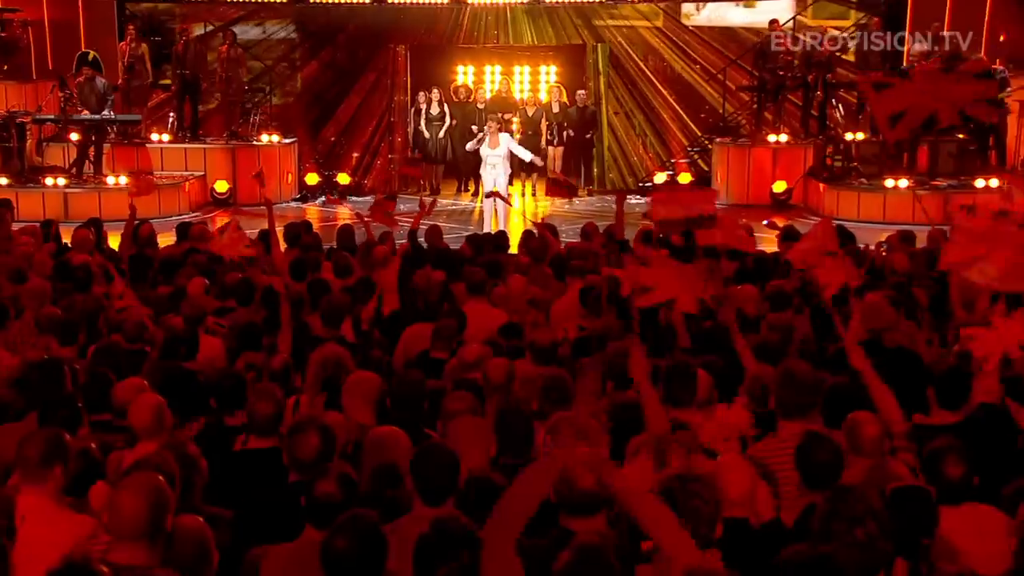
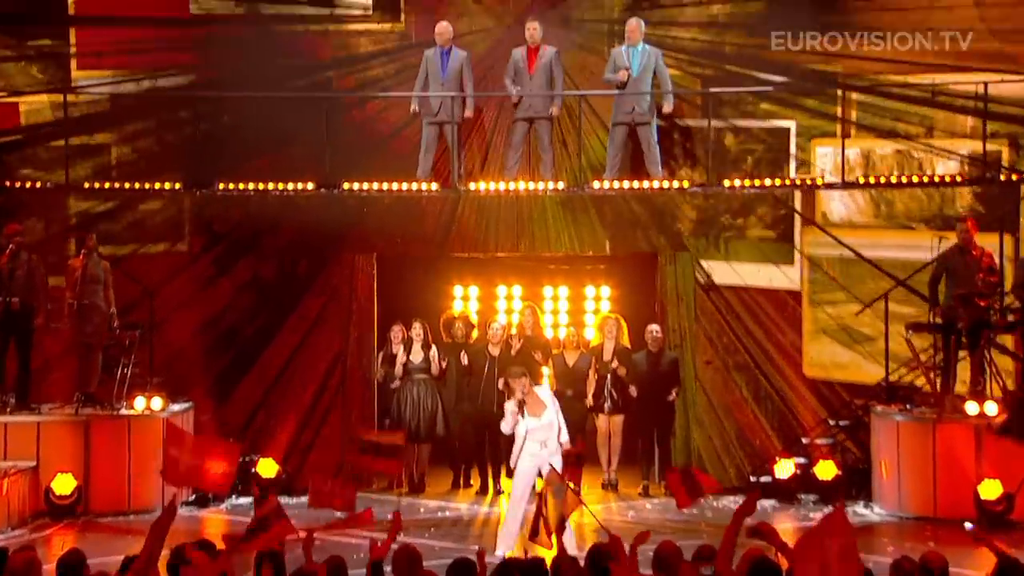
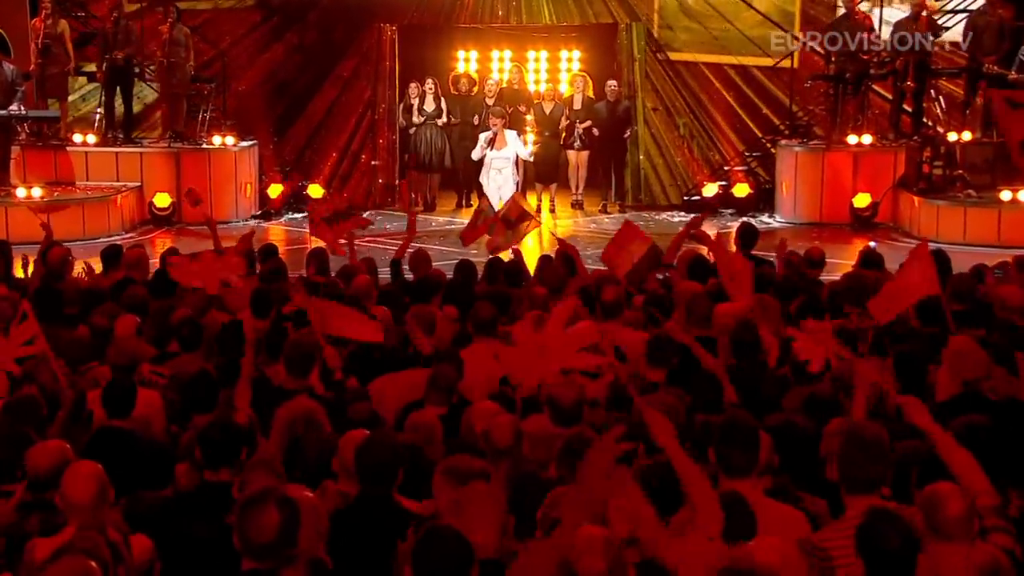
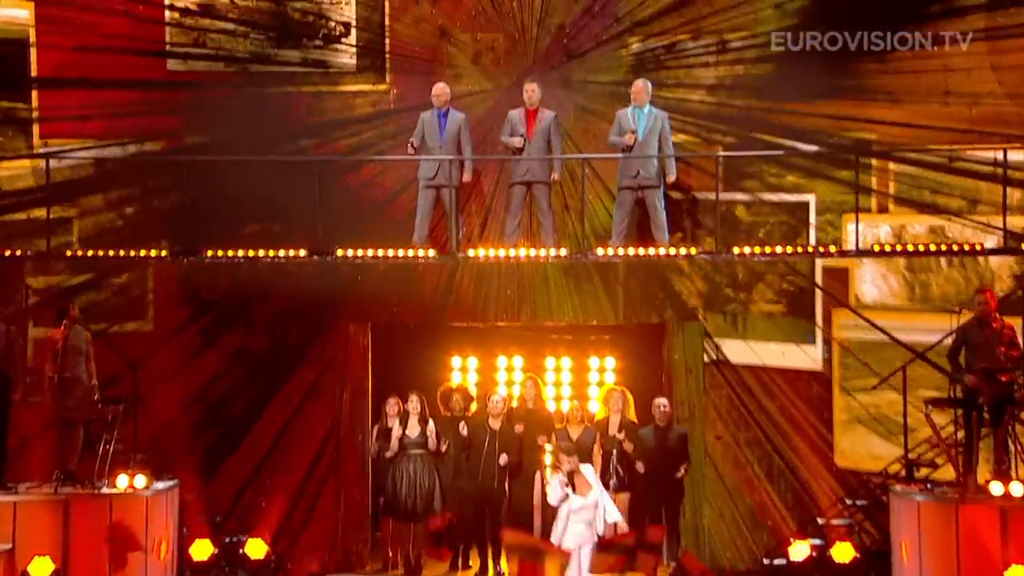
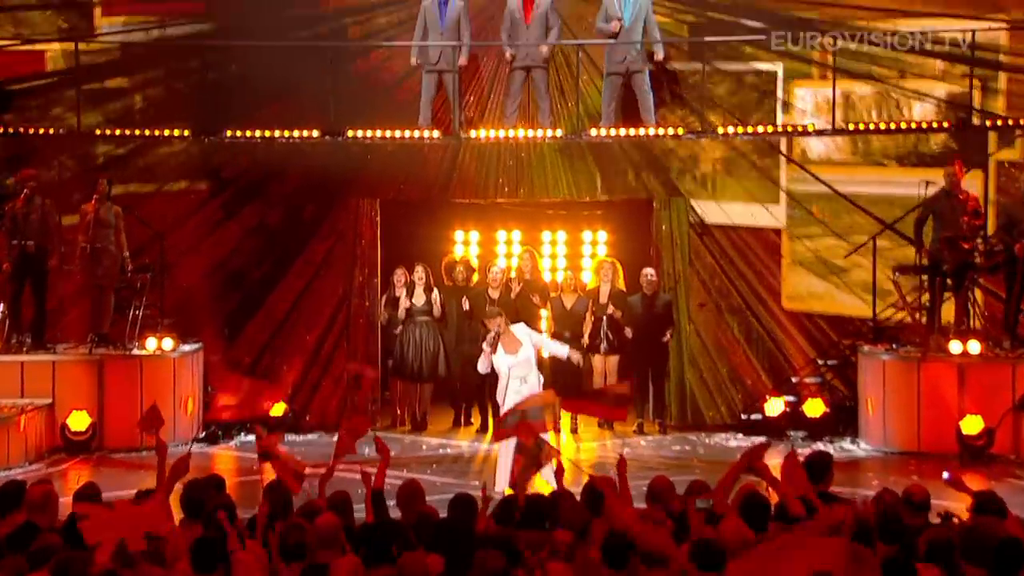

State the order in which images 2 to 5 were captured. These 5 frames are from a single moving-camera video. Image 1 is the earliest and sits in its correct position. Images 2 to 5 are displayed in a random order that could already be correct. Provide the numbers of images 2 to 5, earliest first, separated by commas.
3, 5, 2, 4
